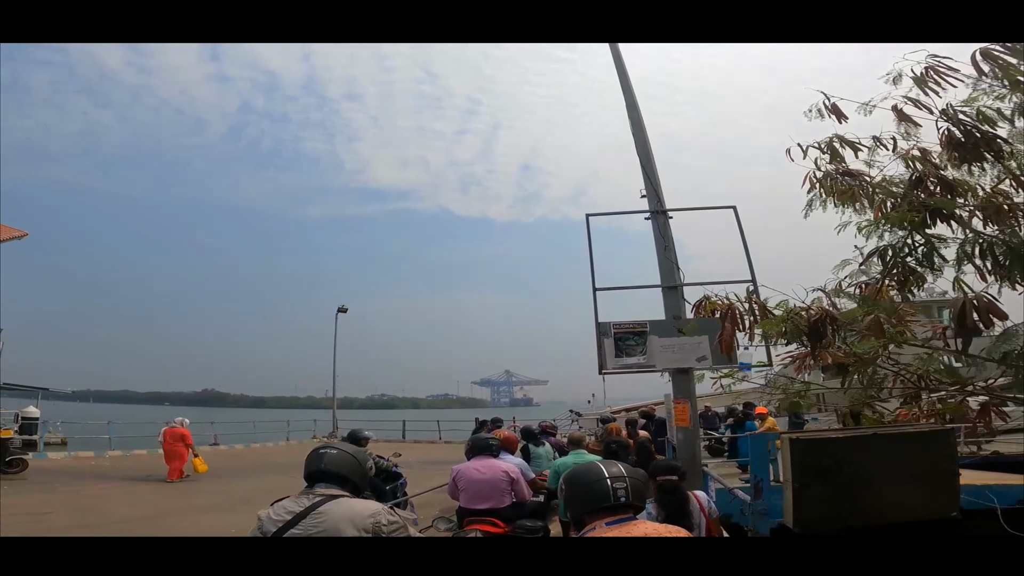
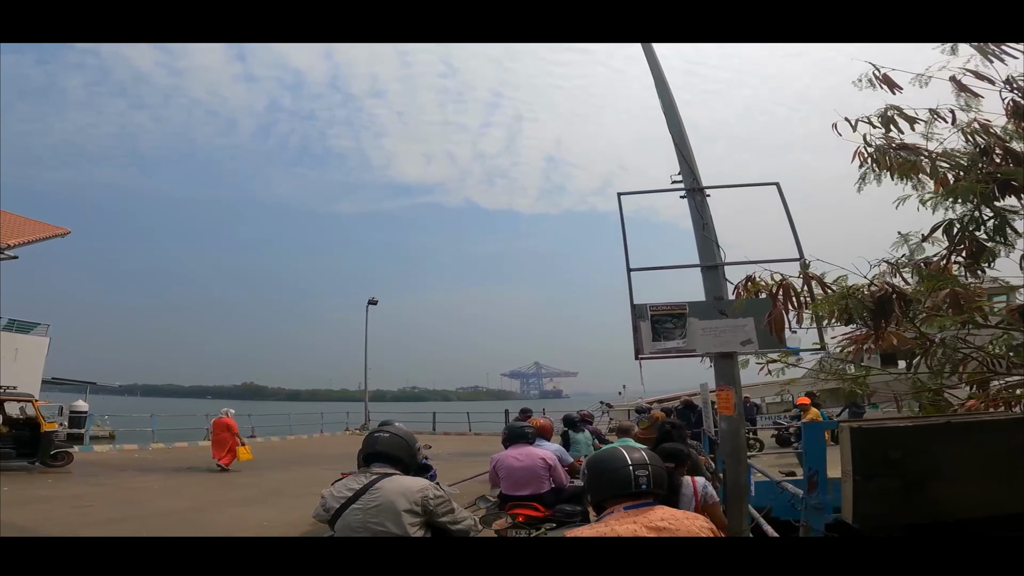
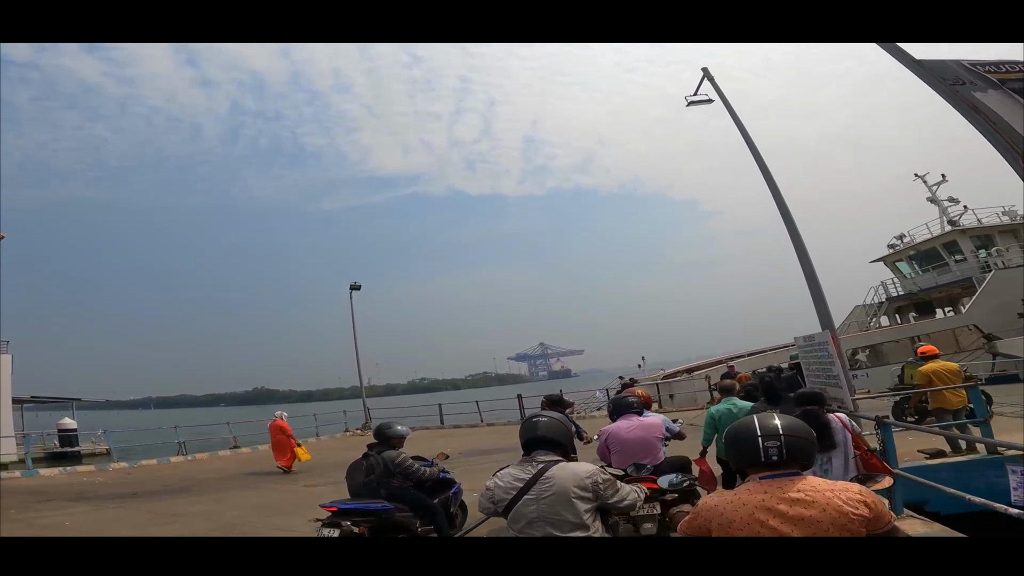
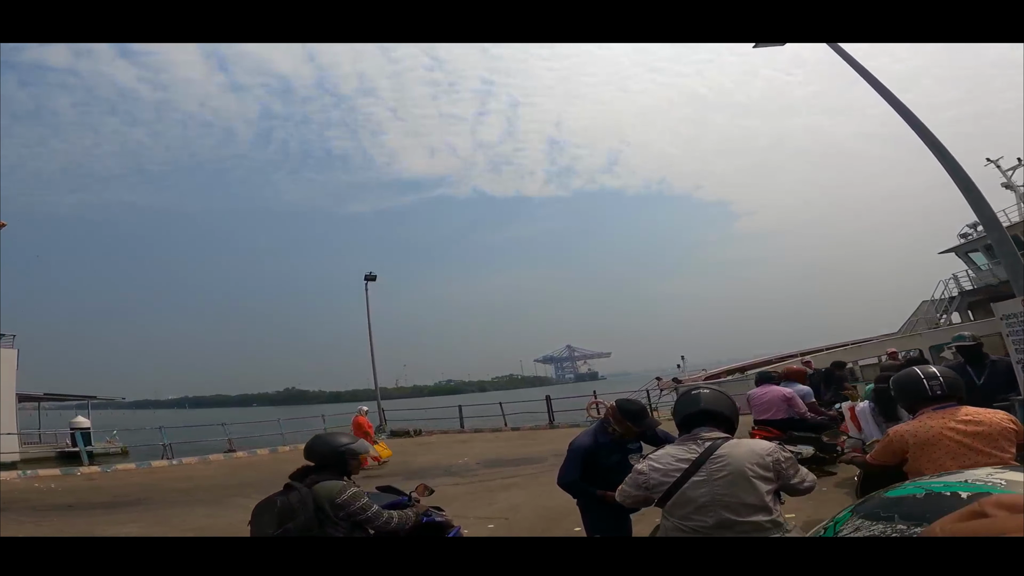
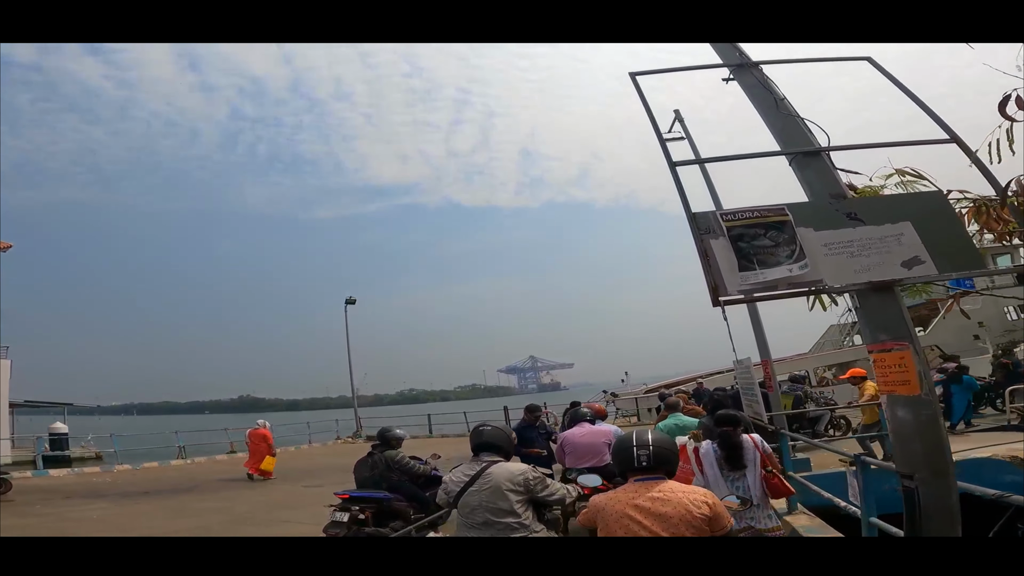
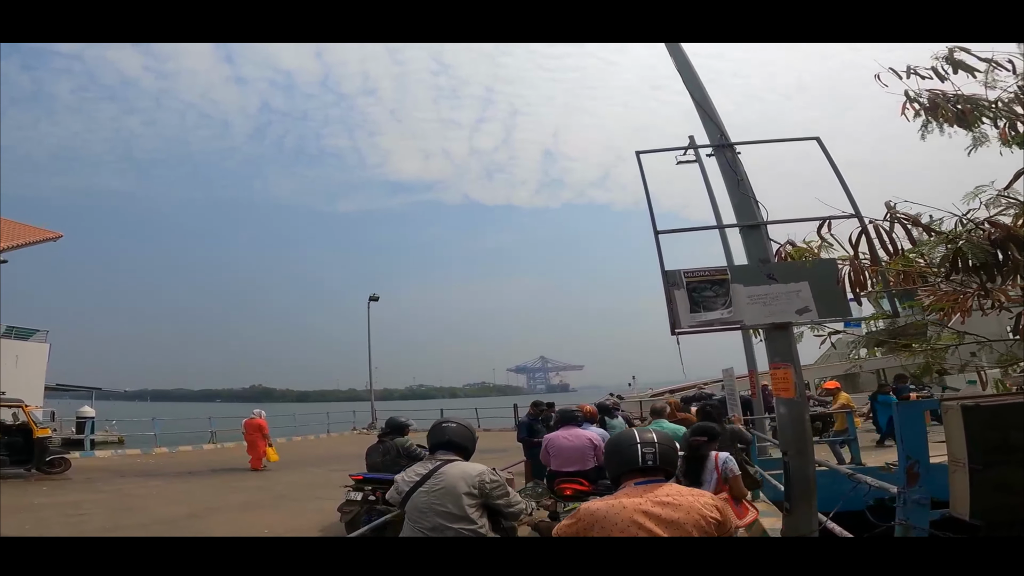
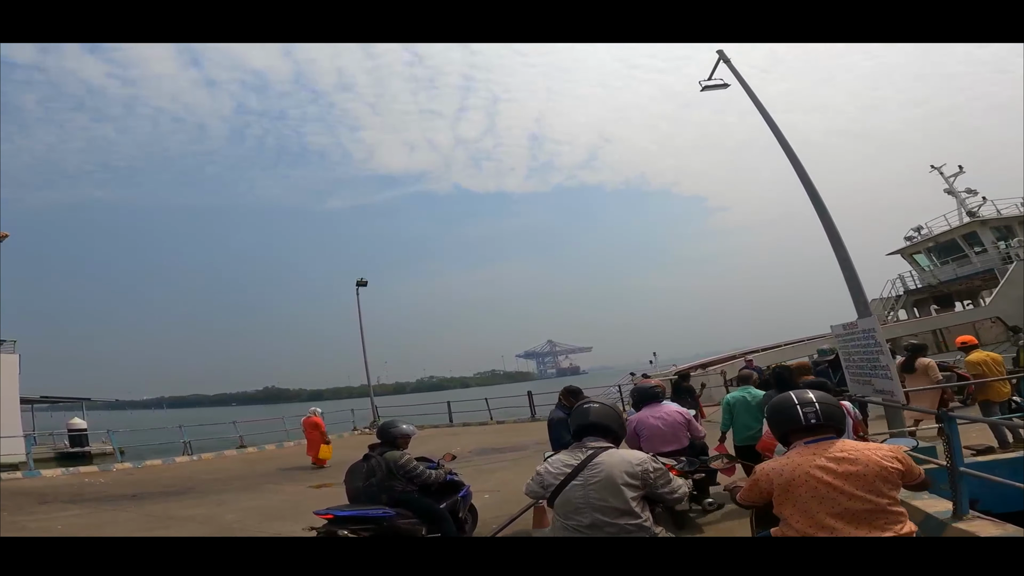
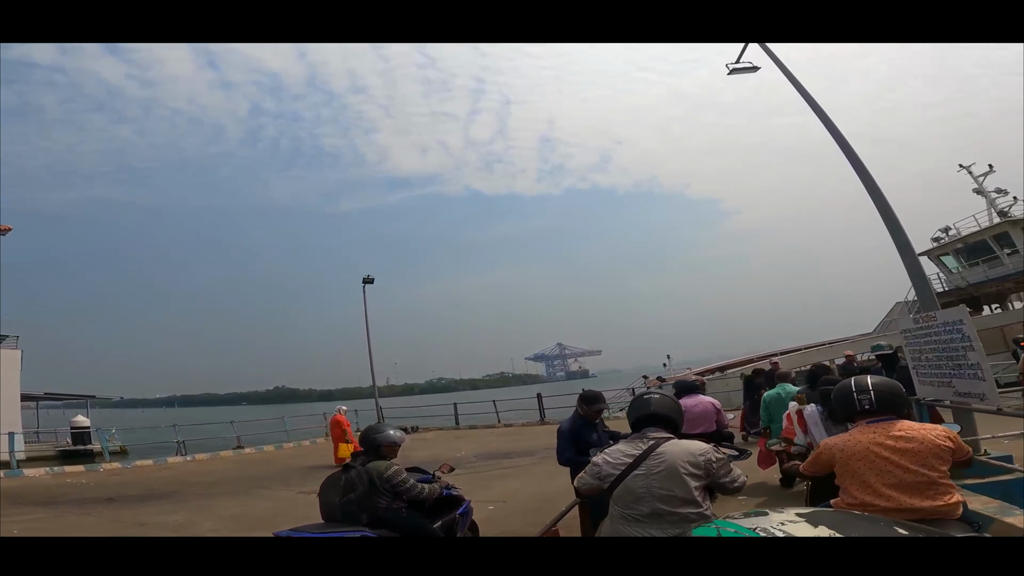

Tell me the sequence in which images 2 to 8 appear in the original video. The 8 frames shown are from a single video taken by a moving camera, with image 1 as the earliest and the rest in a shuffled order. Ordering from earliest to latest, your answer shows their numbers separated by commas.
2, 6, 5, 3, 7, 8, 4
